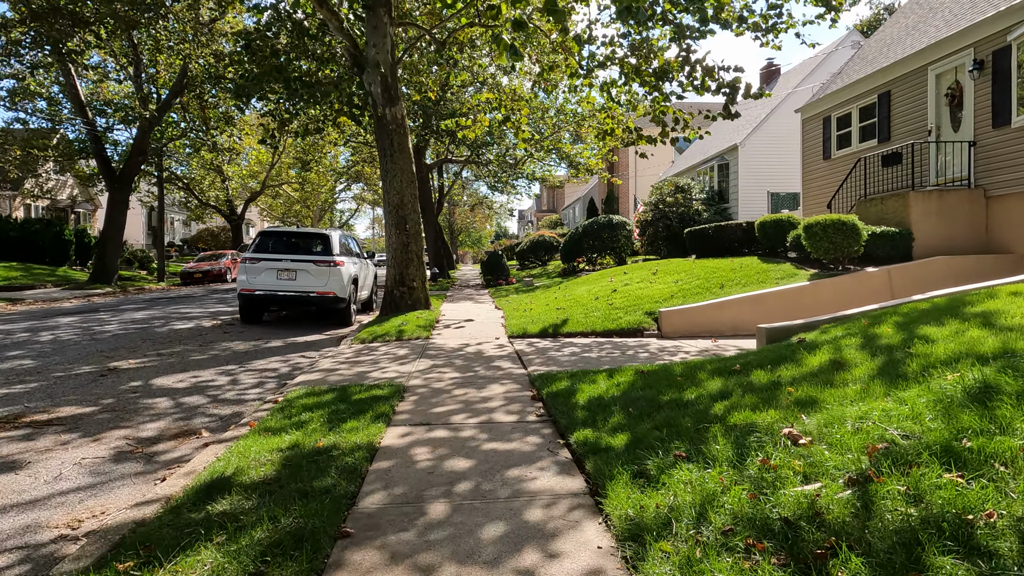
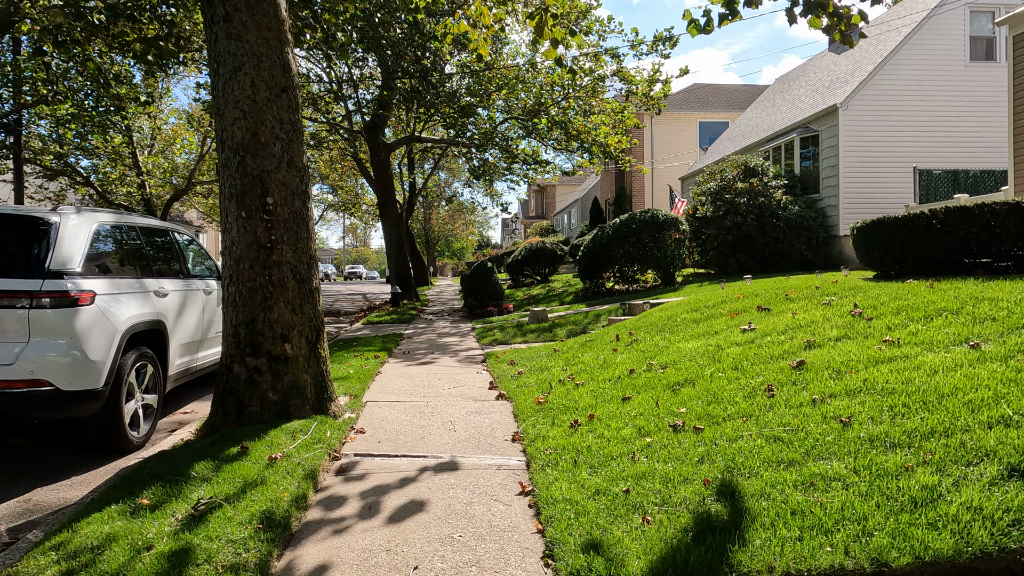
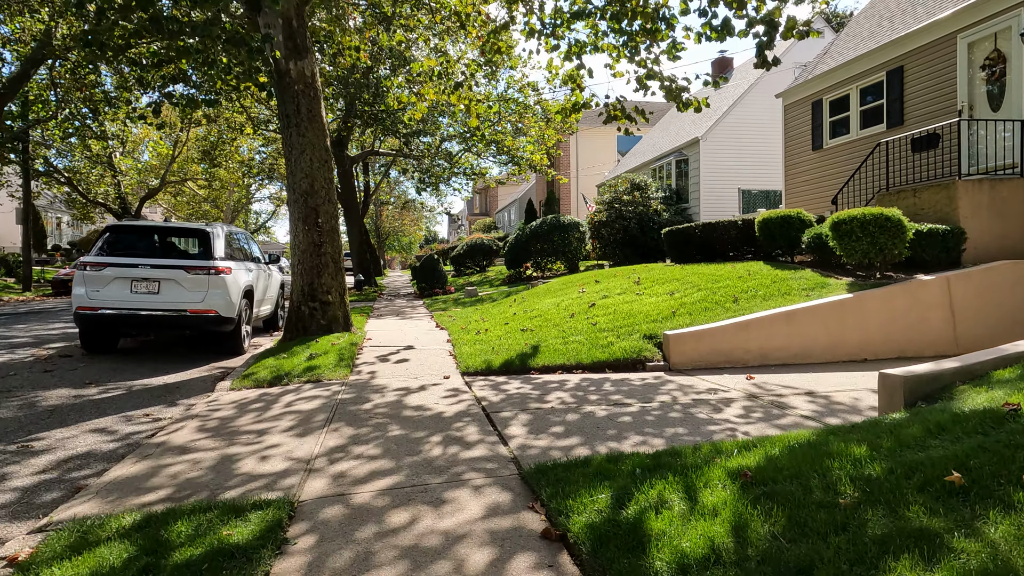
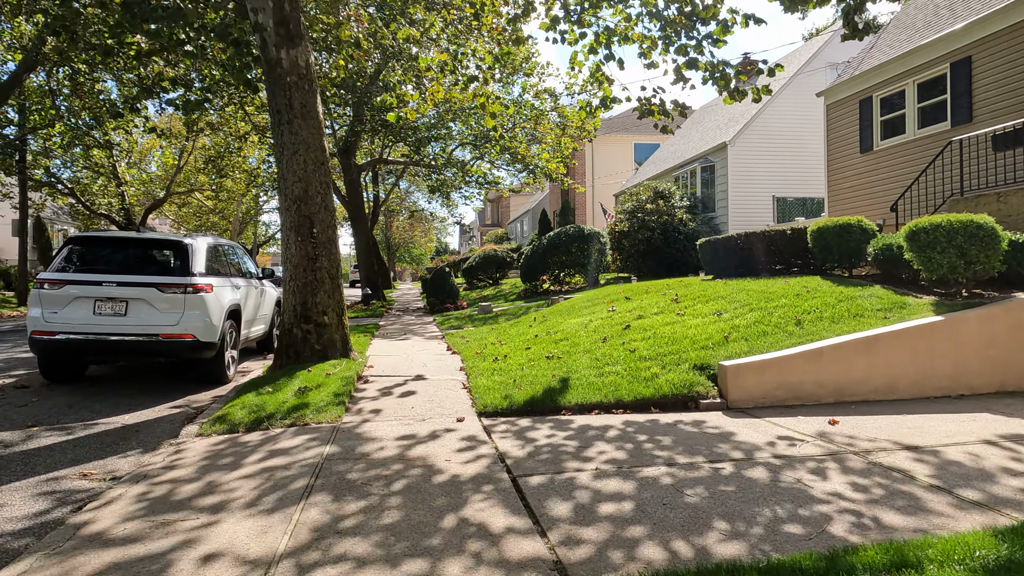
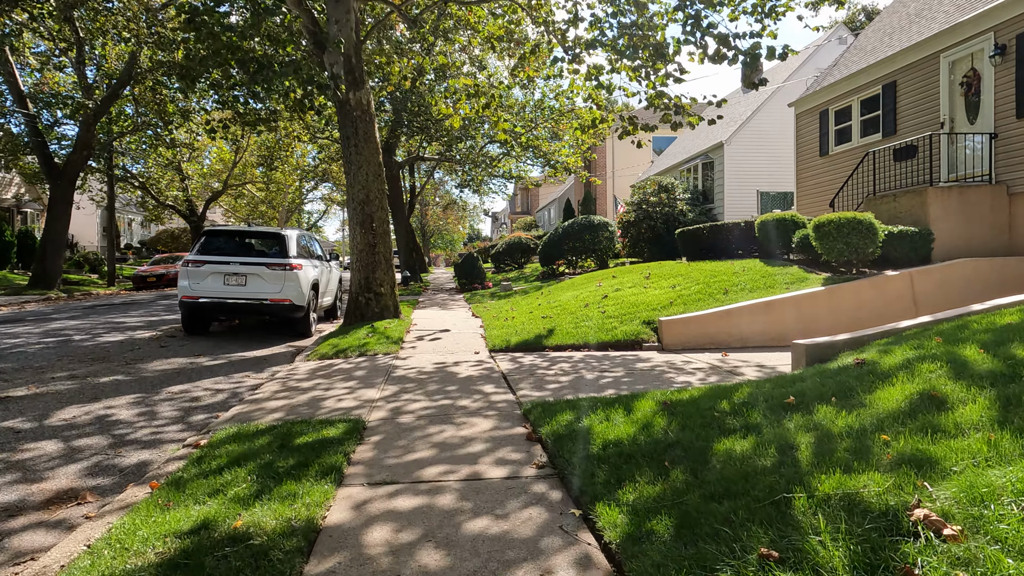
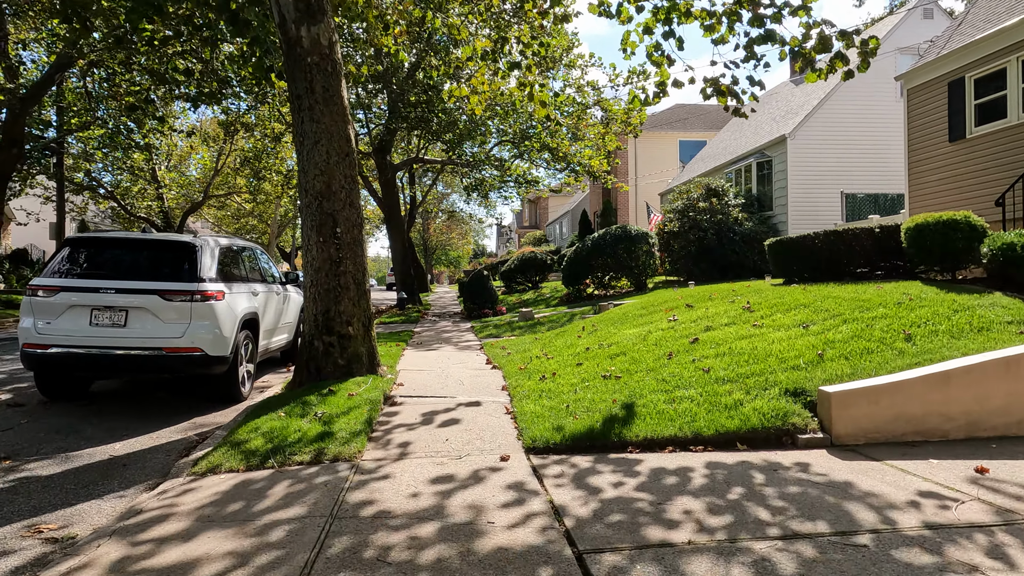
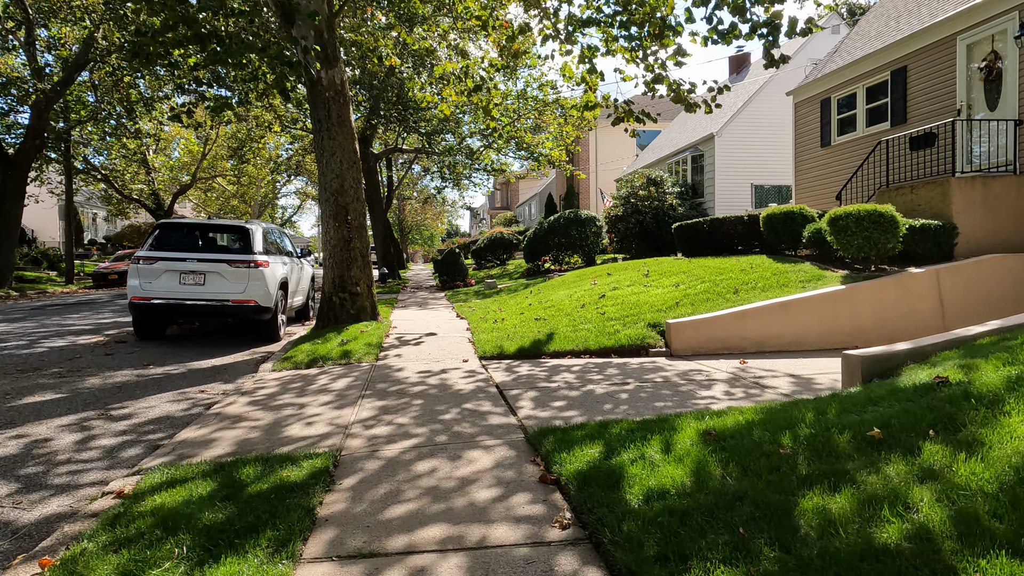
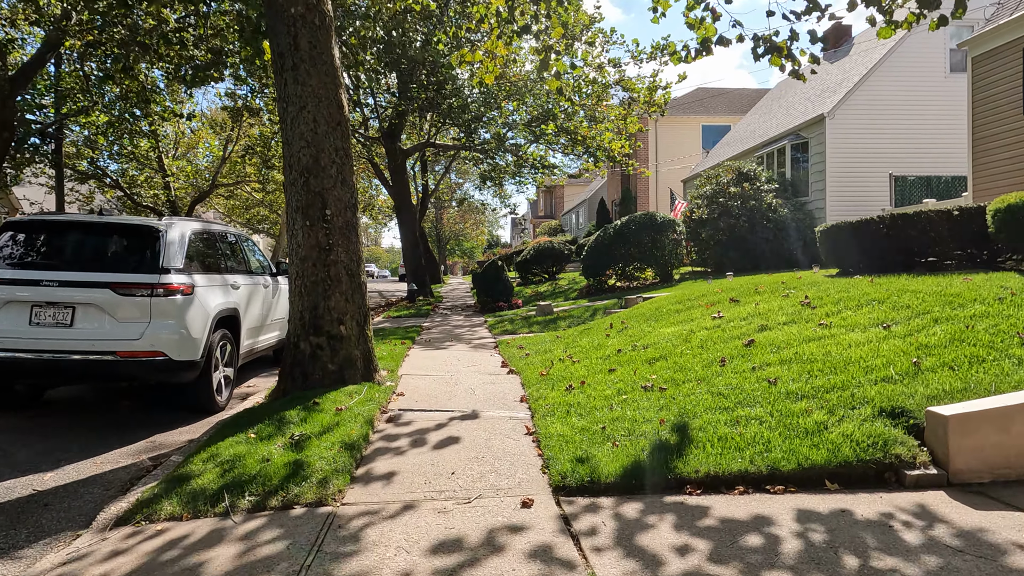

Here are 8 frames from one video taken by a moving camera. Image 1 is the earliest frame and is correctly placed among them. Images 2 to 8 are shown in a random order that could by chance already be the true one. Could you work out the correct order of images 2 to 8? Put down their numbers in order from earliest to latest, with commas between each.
5, 7, 3, 4, 6, 8, 2
